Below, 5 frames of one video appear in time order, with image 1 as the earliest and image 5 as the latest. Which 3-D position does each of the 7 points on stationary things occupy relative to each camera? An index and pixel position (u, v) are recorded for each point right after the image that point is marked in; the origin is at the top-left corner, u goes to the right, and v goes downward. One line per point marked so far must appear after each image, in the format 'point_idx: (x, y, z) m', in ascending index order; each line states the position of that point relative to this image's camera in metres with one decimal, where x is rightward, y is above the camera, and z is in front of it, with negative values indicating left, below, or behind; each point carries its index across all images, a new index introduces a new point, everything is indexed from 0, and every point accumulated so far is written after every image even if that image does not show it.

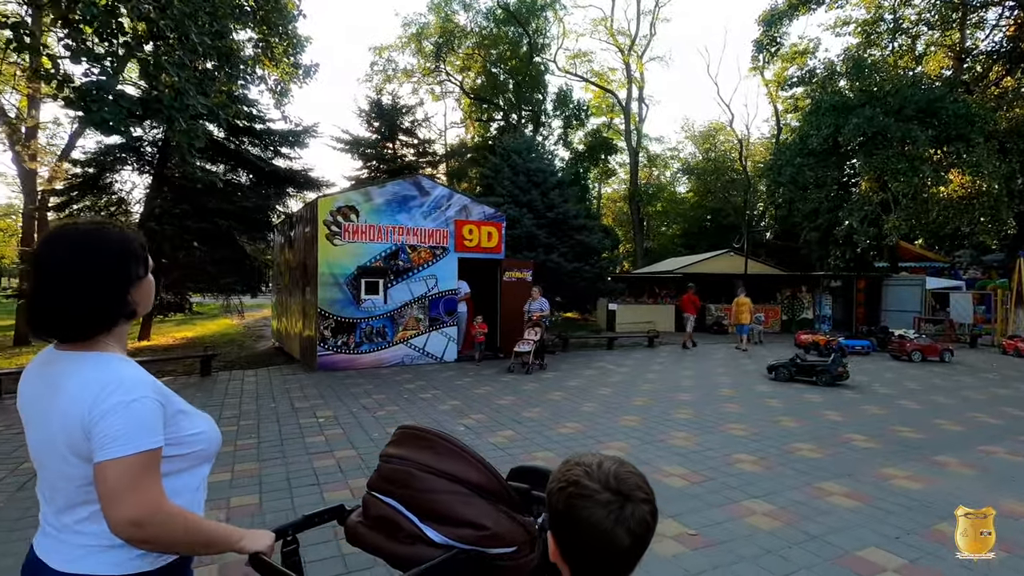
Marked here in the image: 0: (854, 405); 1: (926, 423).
0: (+5.2, -1.8, +8.2) m
1: (+5.6, -1.8, +7.2) m
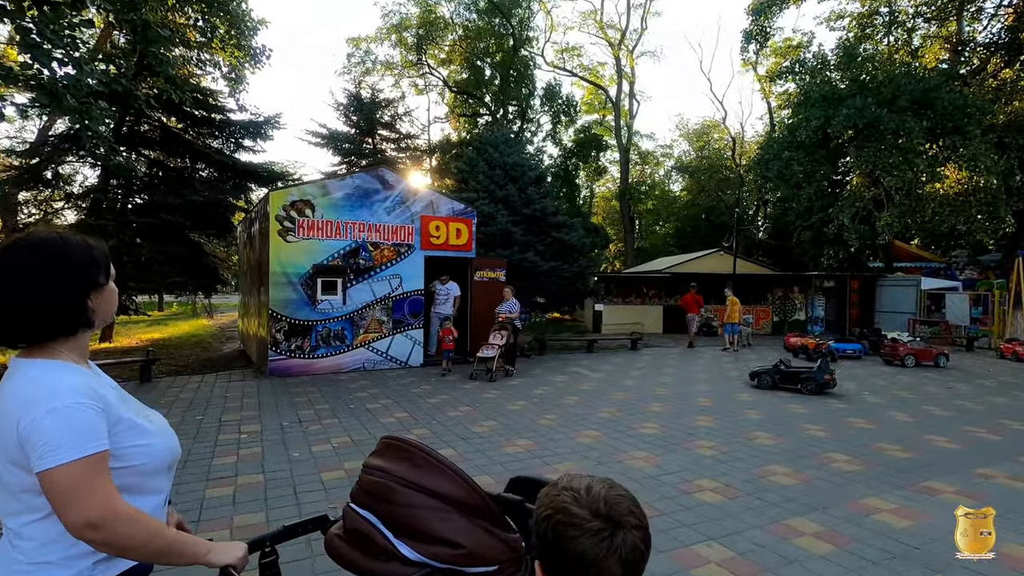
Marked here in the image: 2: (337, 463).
0: (+4.6, -1.8, +7.5) m
1: (+4.9, -1.8, +6.5) m
2: (-1.7, -1.7, +5.3) m
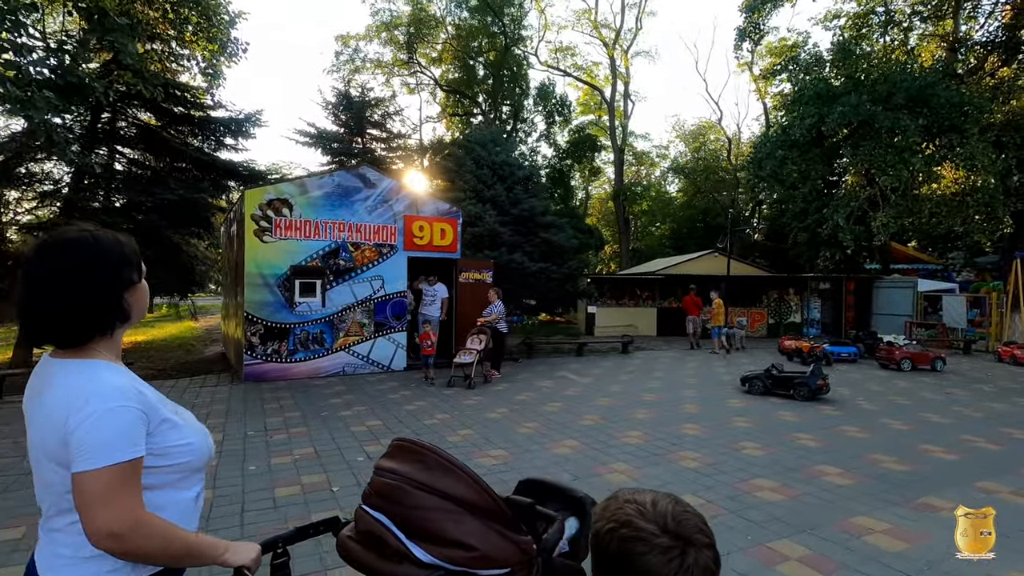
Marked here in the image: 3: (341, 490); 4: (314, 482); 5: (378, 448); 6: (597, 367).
0: (+4.3, -1.8, +7.2) m
1: (+4.6, -1.8, +6.2) m
2: (-2.0, -1.8, +4.9) m
3: (-1.5, -1.8, +4.7) m
4: (-1.8, -1.8, +4.8) m
5: (-1.5, -1.8, +5.8) m
6: (+1.9, -1.8, +12.2) m
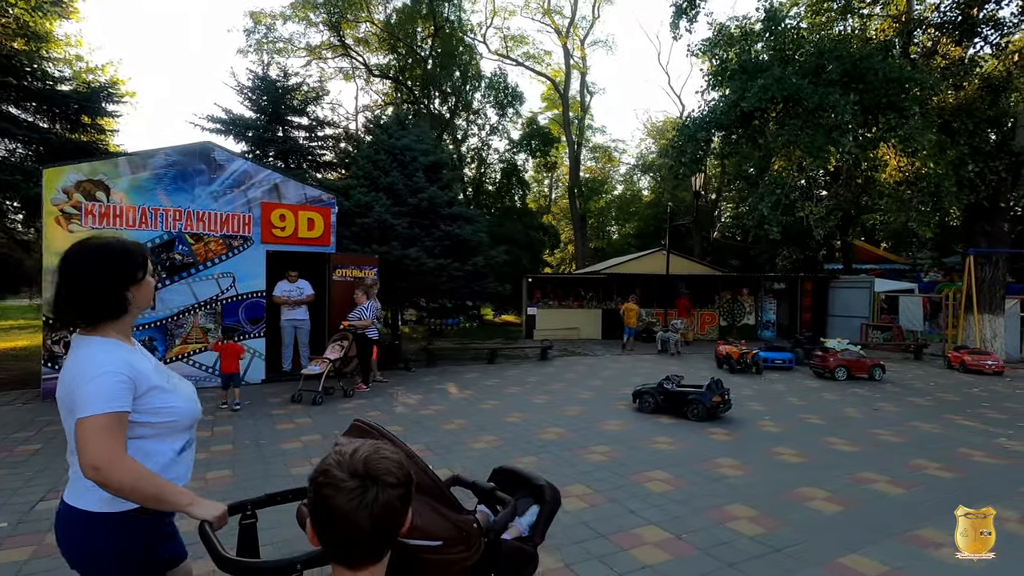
0: (+2.1, -1.8, +5.8) m
1: (+2.5, -1.8, +4.8) m
2: (-4.1, -1.7, +3.4) m
3: (-3.6, -1.7, +3.1) m
4: (-3.9, -1.7, +3.3) m
5: (-3.6, -1.7, +4.3) m
6: (-0.3, -1.8, +10.7) m
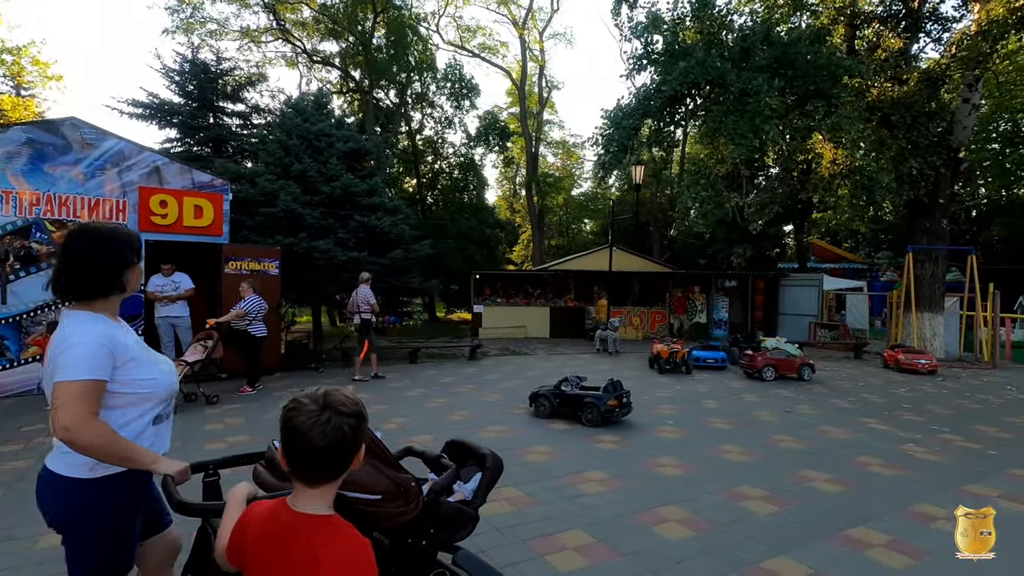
0: (+0.7, -1.7, +5.2) m
1: (+1.1, -1.7, +4.2) m
2: (-5.4, -1.6, +2.5) m
3: (-4.9, -1.6, +2.3) m
4: (-5.2, -1.6, +2.4) m
5: (-5.0, -1.6, +3.5) m
6: (-2.0, -1.7, +10.0) m
